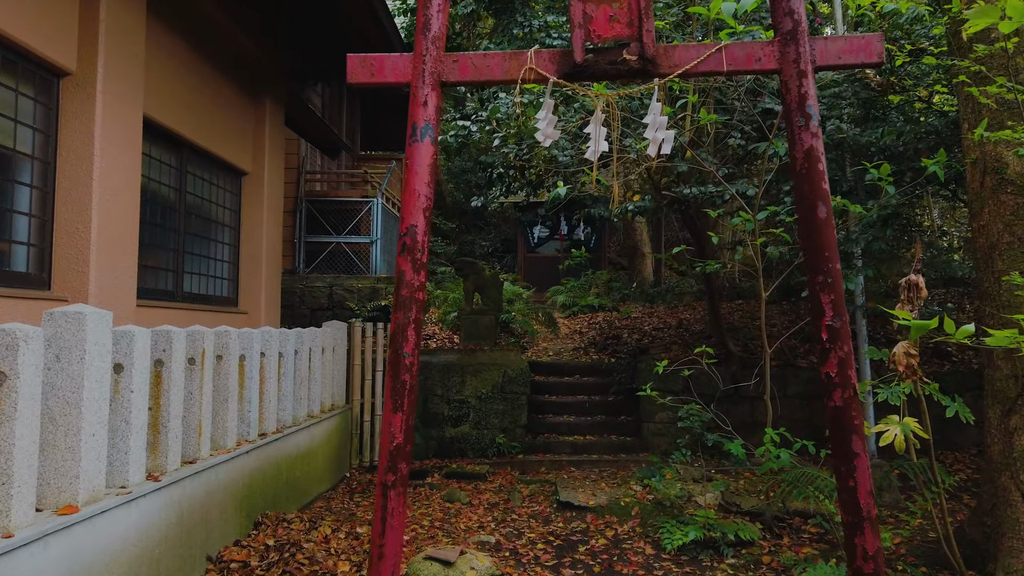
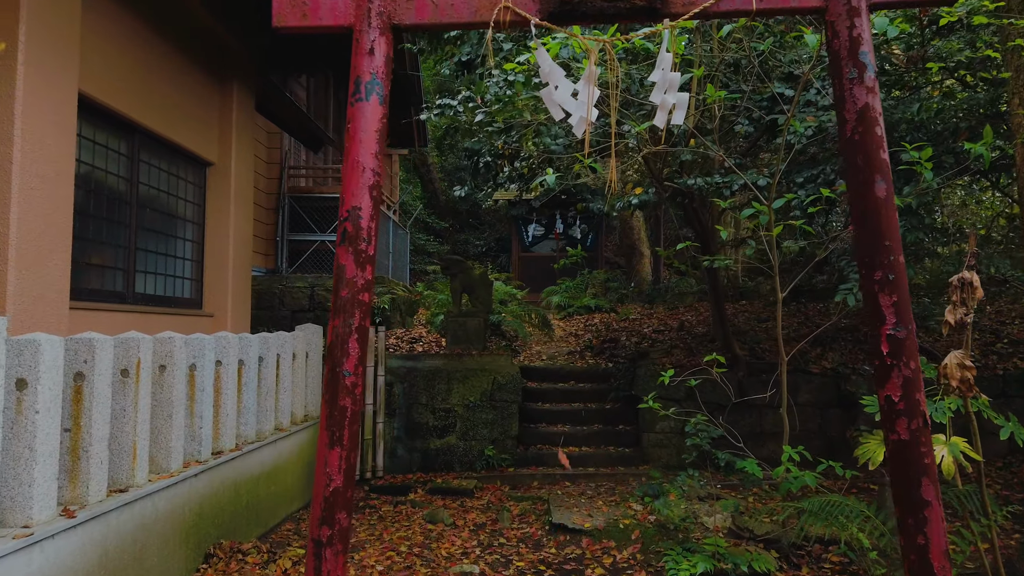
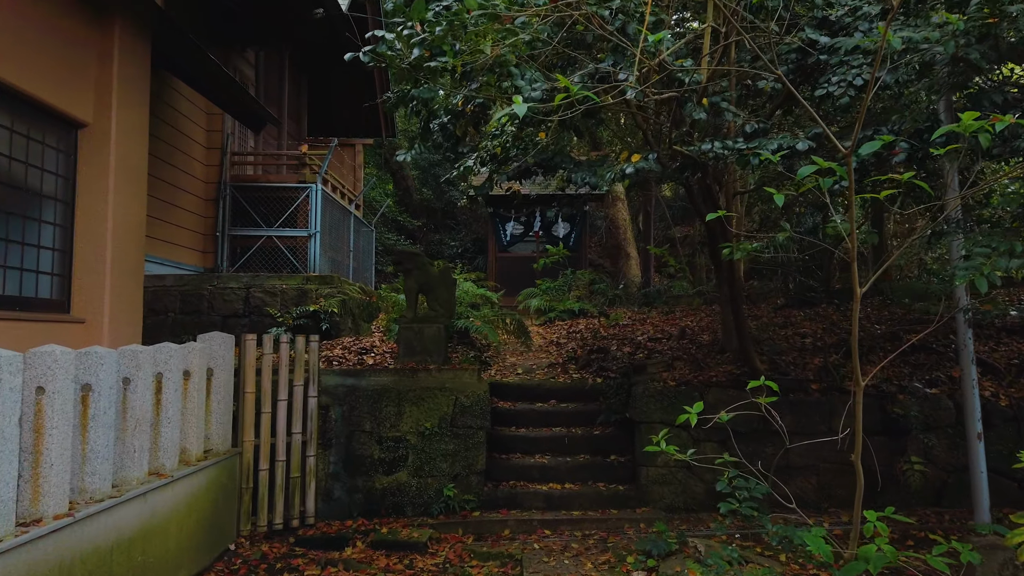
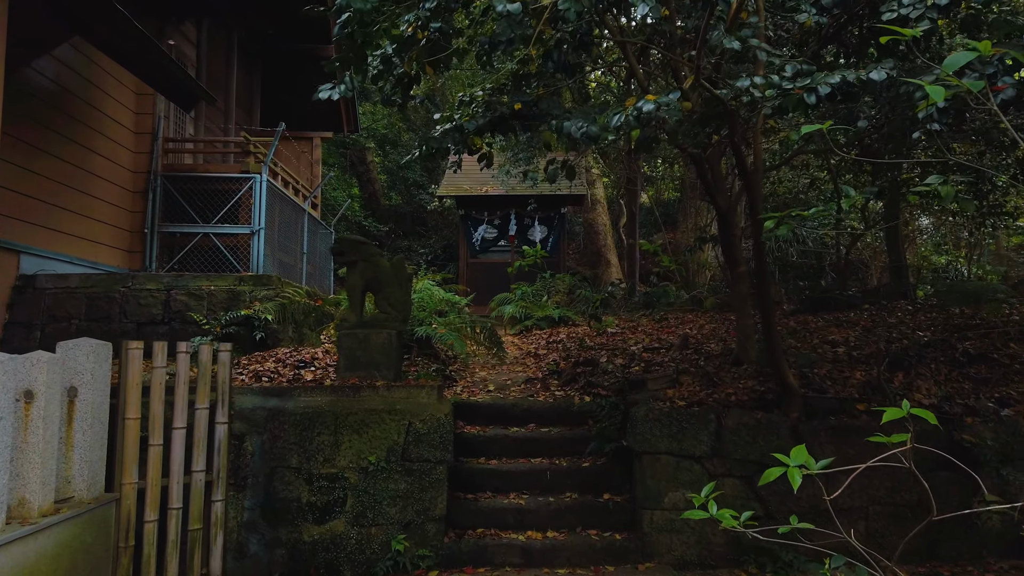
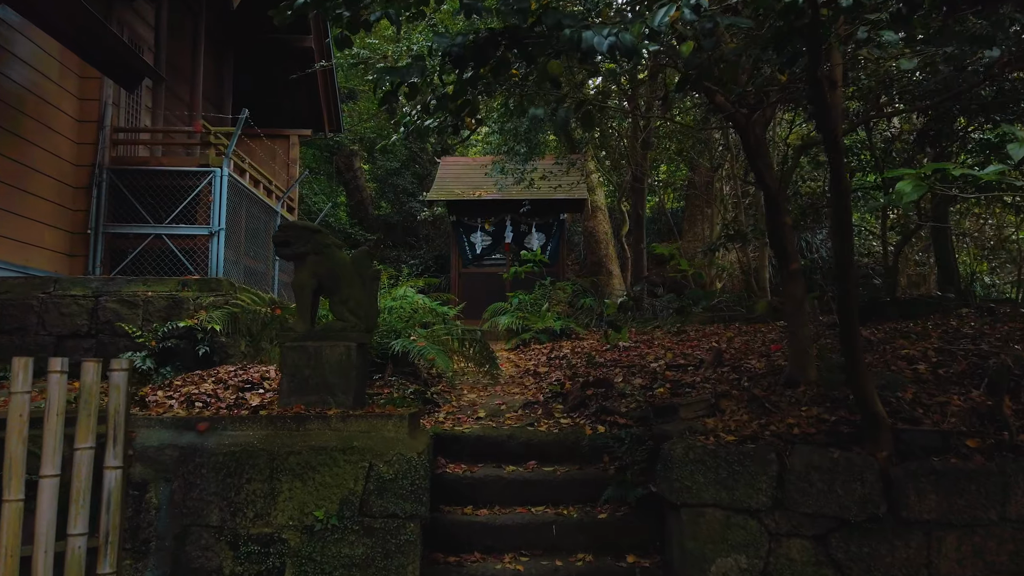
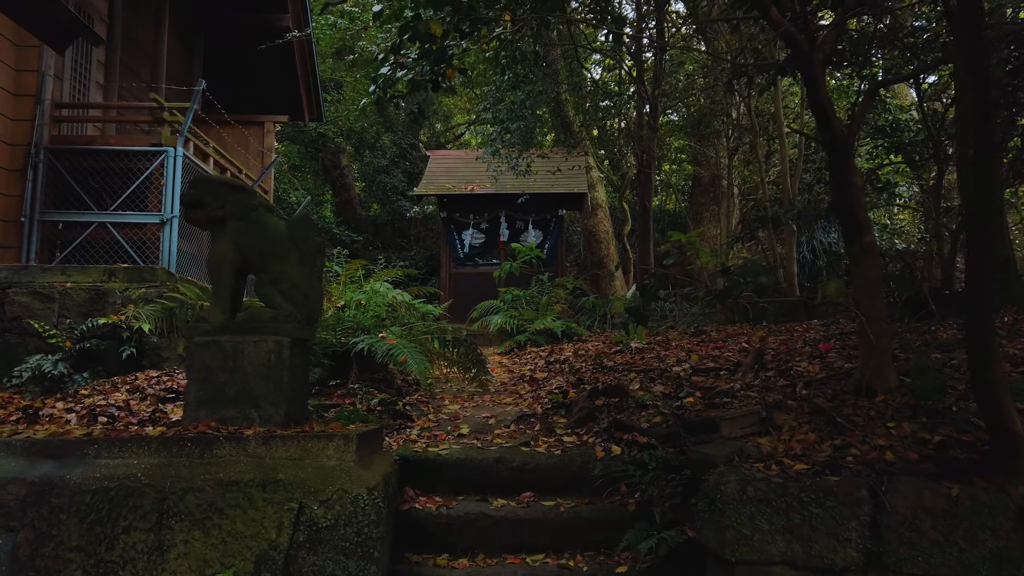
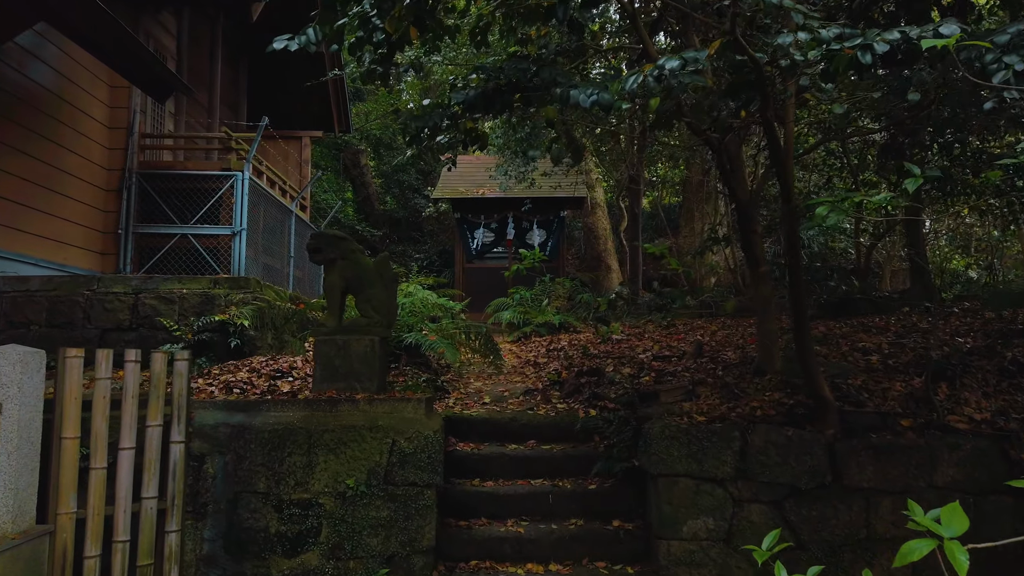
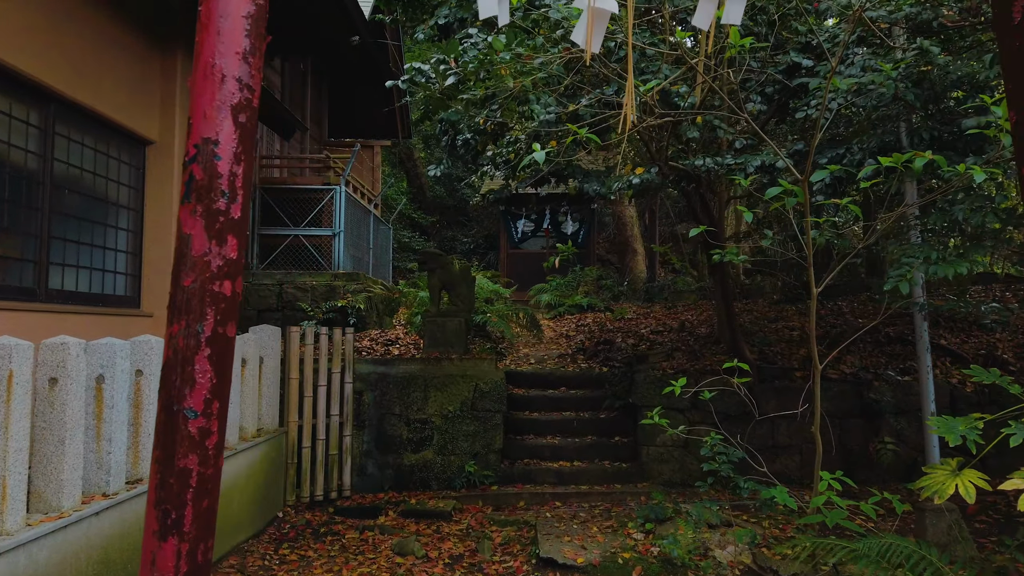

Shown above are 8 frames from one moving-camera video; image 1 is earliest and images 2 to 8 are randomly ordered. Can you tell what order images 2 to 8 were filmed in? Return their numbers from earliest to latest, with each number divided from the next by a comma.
2, 8, 3, 4, 7, 5, 6
